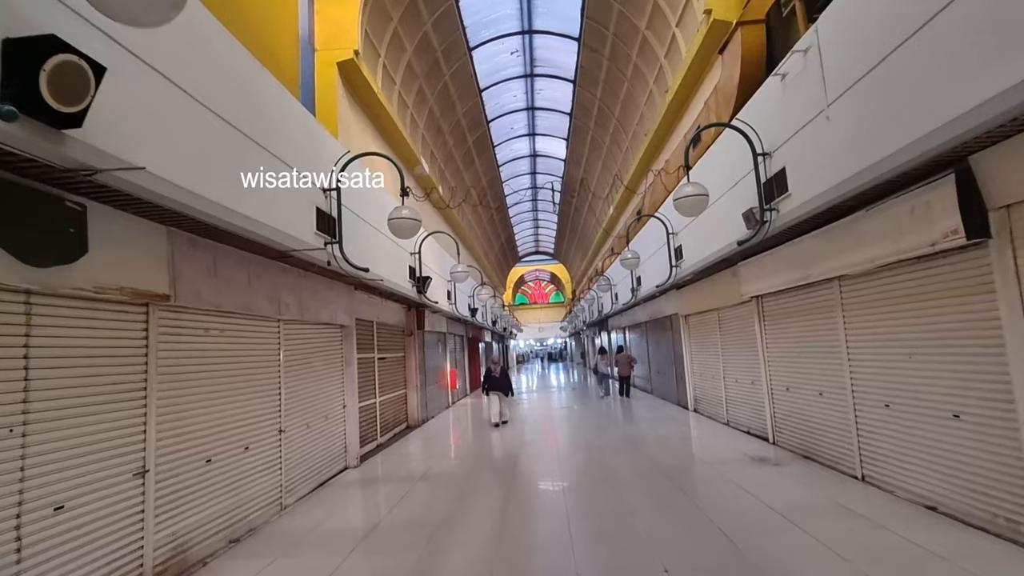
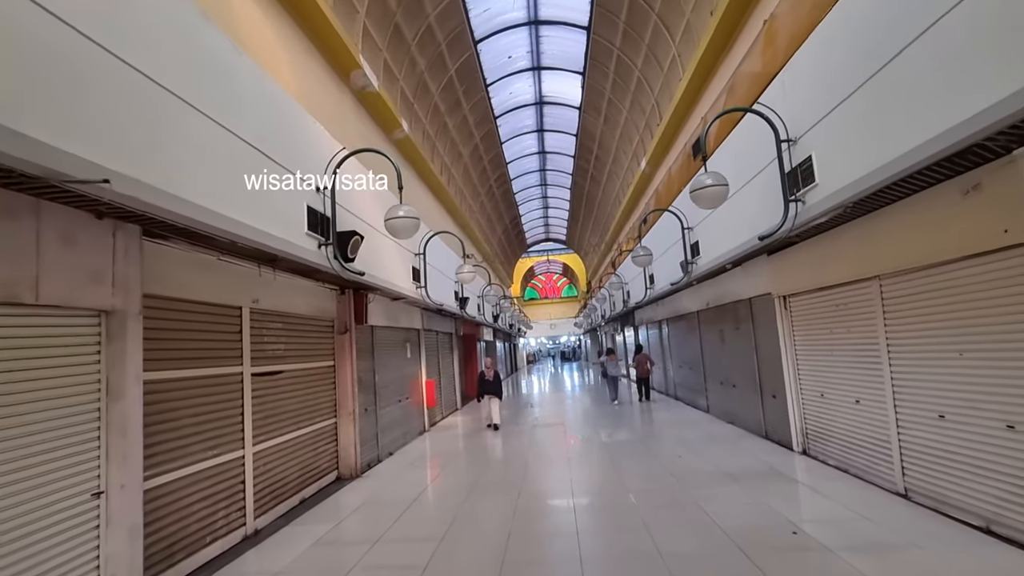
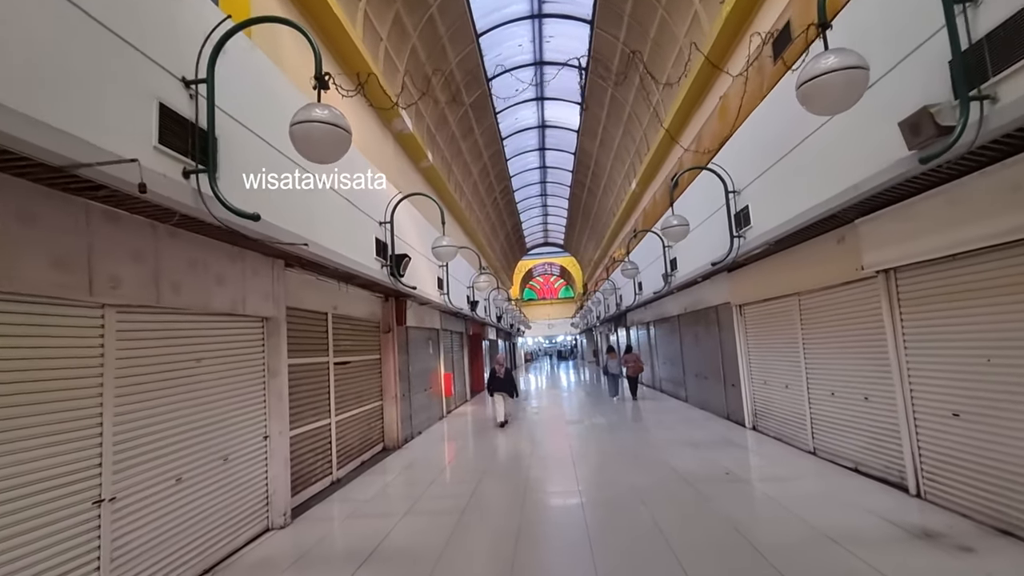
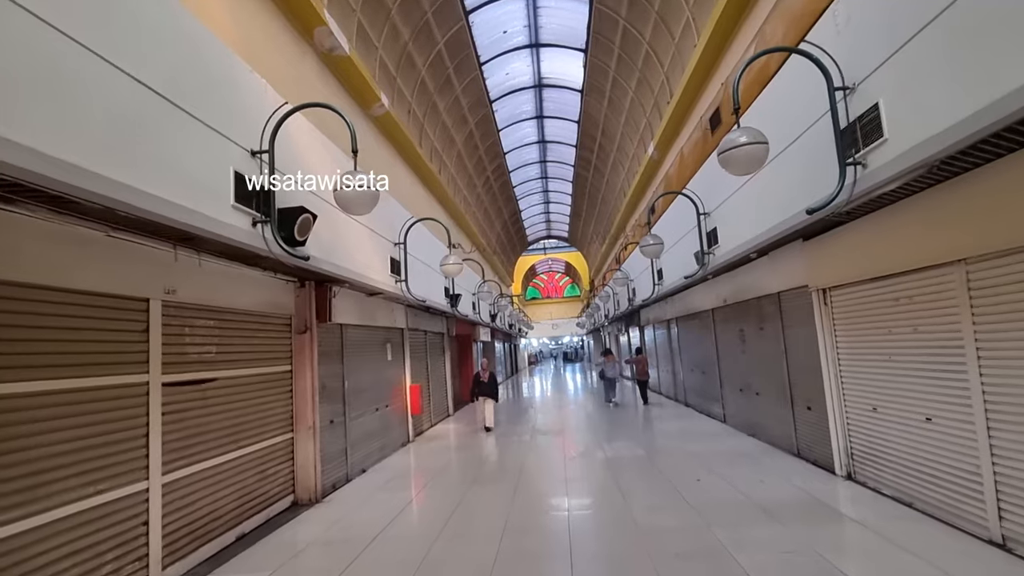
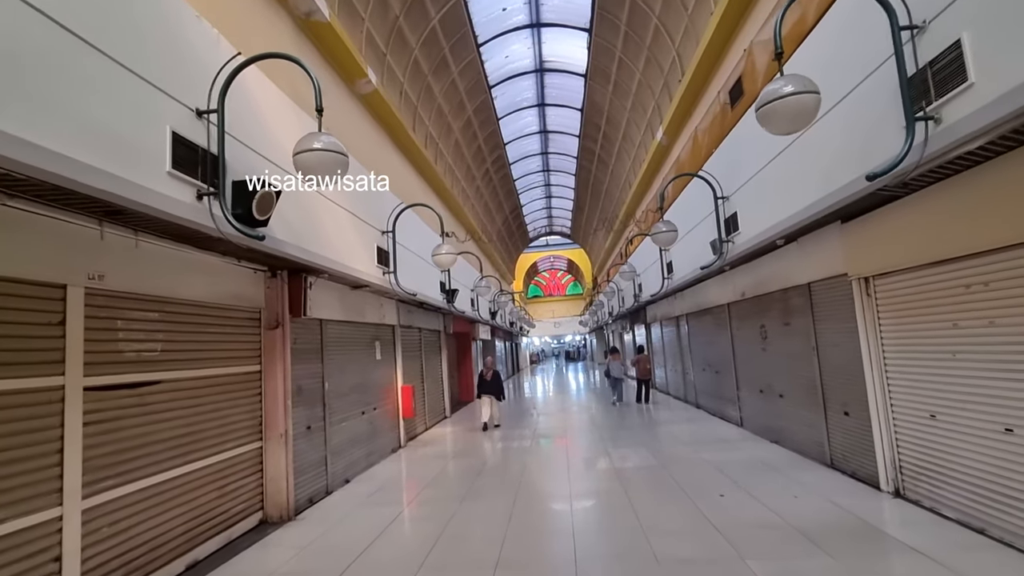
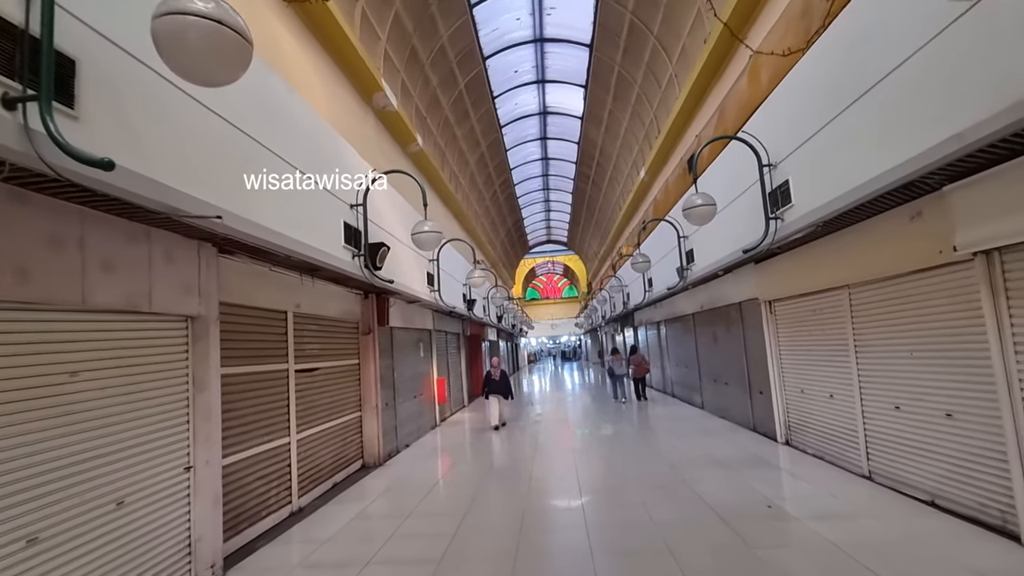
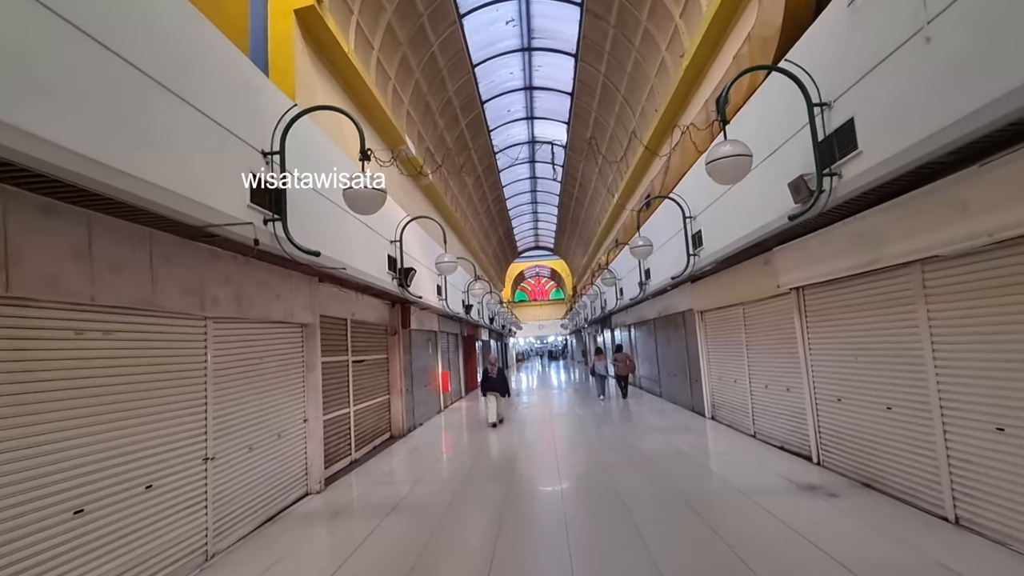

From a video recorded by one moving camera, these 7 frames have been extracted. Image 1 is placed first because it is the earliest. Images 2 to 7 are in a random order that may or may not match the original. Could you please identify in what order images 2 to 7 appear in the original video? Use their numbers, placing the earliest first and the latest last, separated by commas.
7, 3, 6, 2, 4, 5
